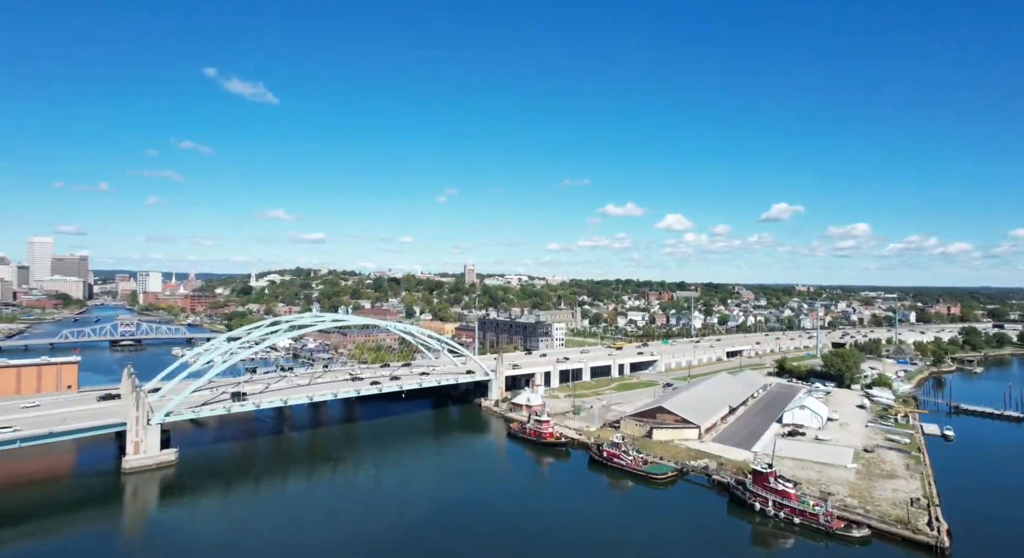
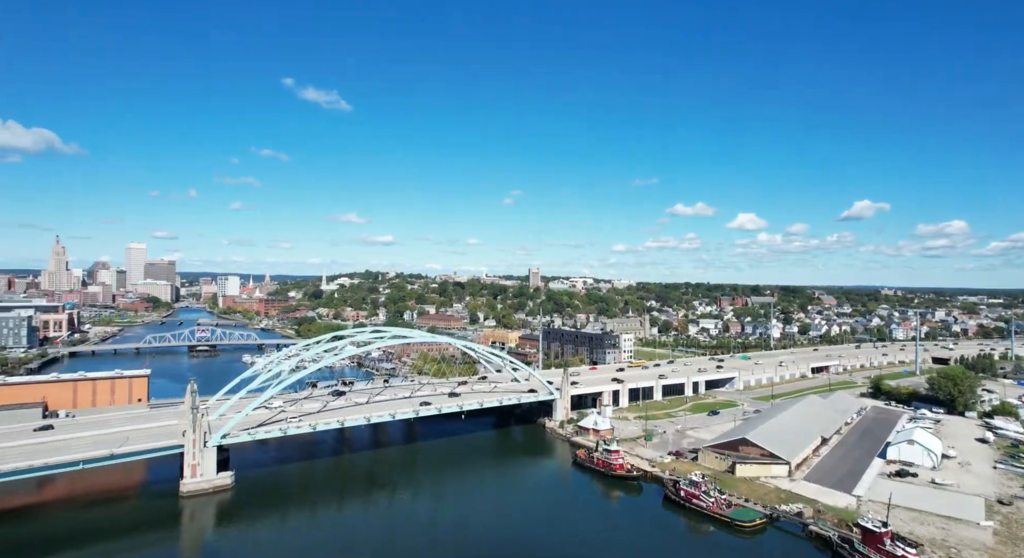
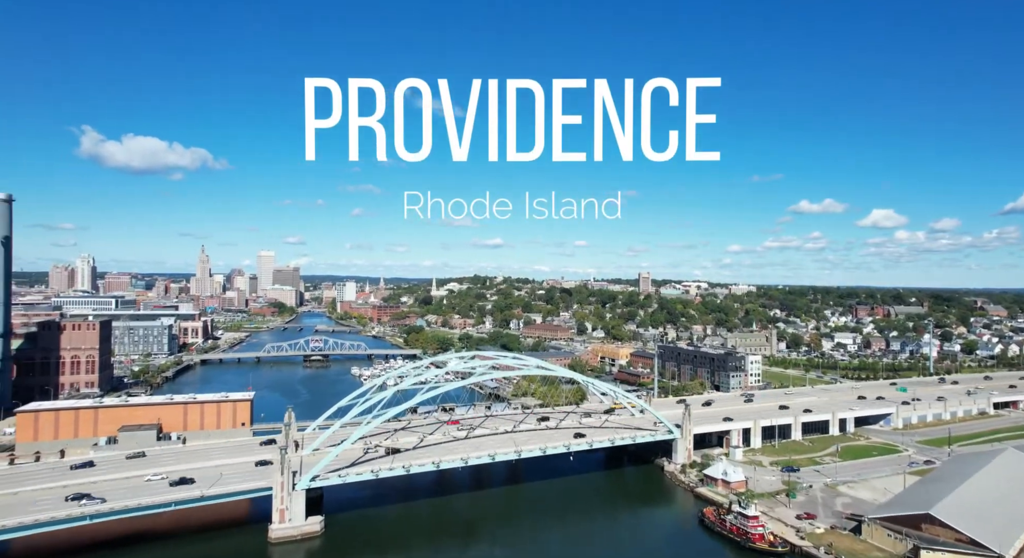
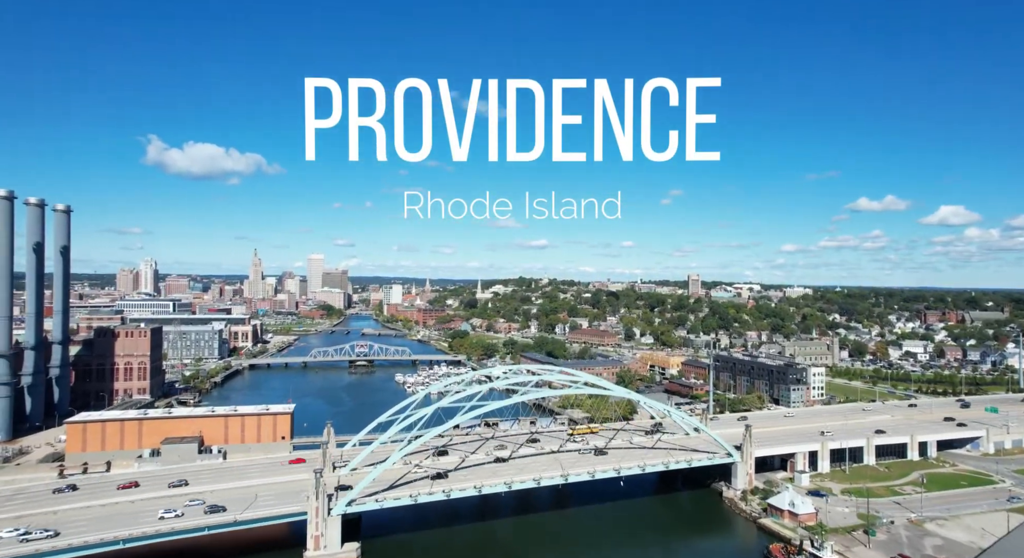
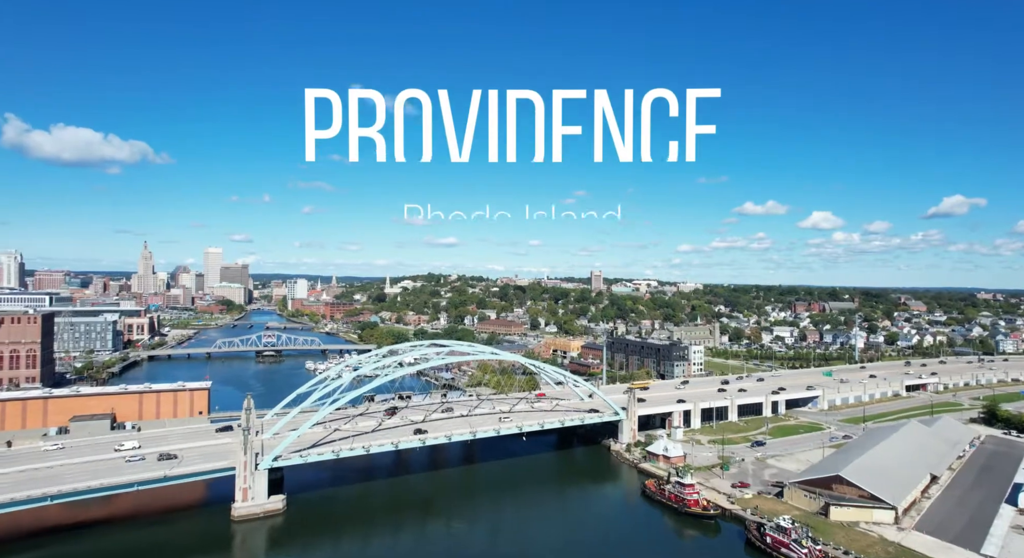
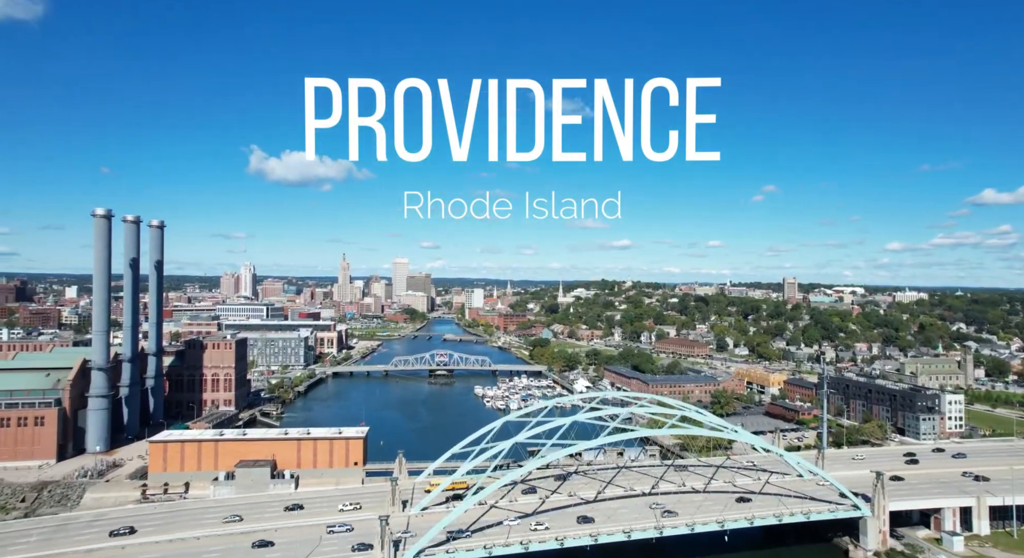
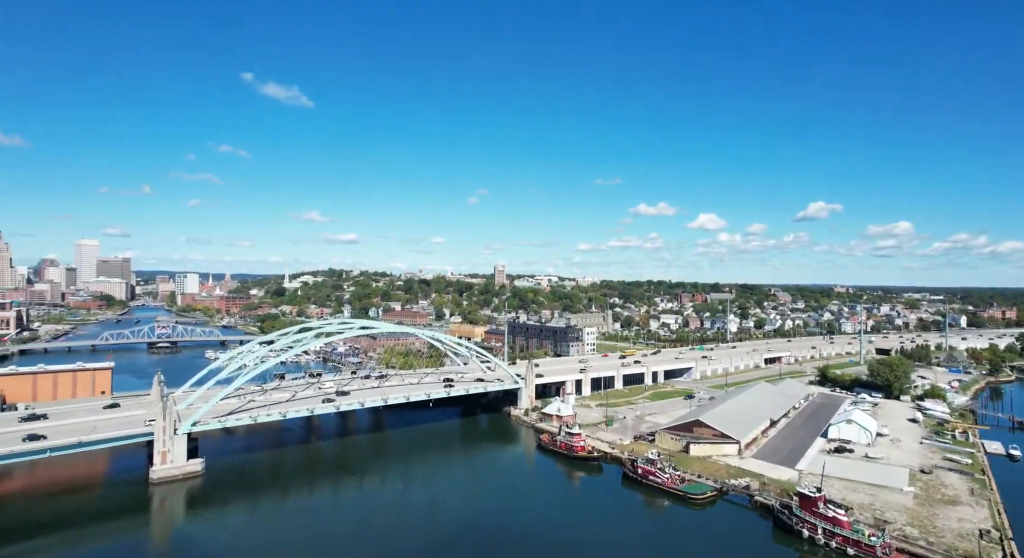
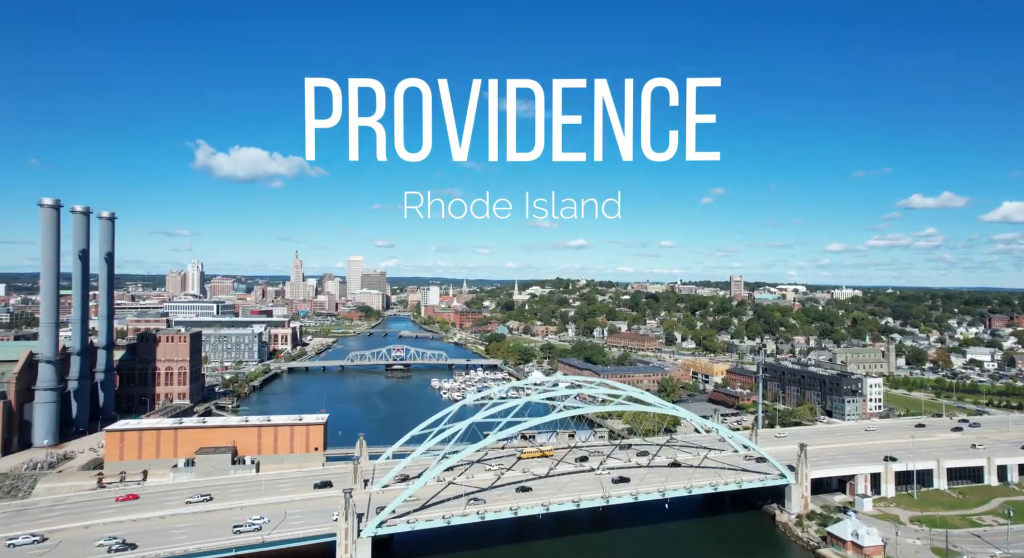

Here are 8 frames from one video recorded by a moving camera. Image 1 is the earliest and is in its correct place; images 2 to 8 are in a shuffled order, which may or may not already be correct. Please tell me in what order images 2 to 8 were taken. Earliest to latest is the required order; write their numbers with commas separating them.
7, 2, 5, 3, 4, 8, 6
